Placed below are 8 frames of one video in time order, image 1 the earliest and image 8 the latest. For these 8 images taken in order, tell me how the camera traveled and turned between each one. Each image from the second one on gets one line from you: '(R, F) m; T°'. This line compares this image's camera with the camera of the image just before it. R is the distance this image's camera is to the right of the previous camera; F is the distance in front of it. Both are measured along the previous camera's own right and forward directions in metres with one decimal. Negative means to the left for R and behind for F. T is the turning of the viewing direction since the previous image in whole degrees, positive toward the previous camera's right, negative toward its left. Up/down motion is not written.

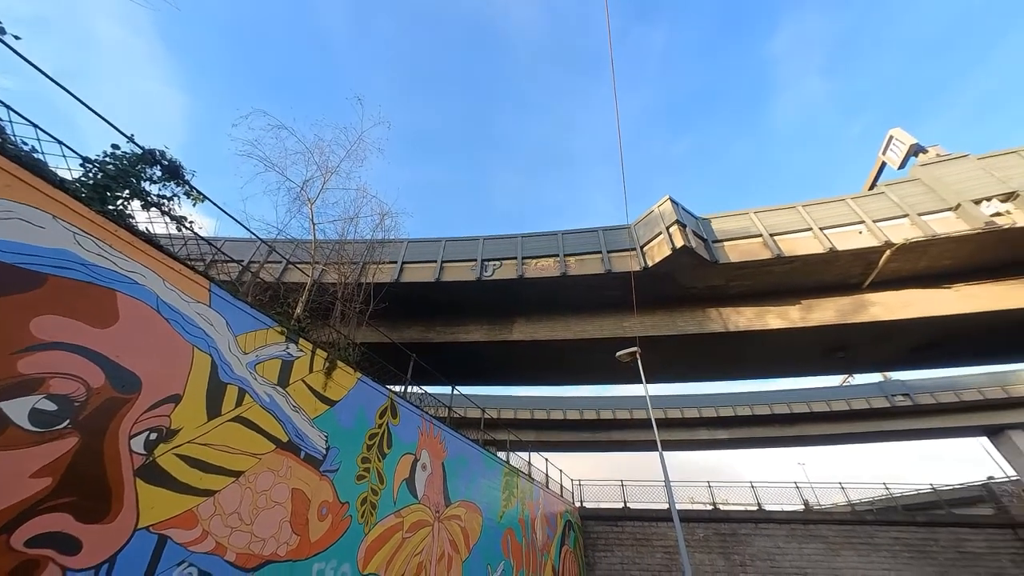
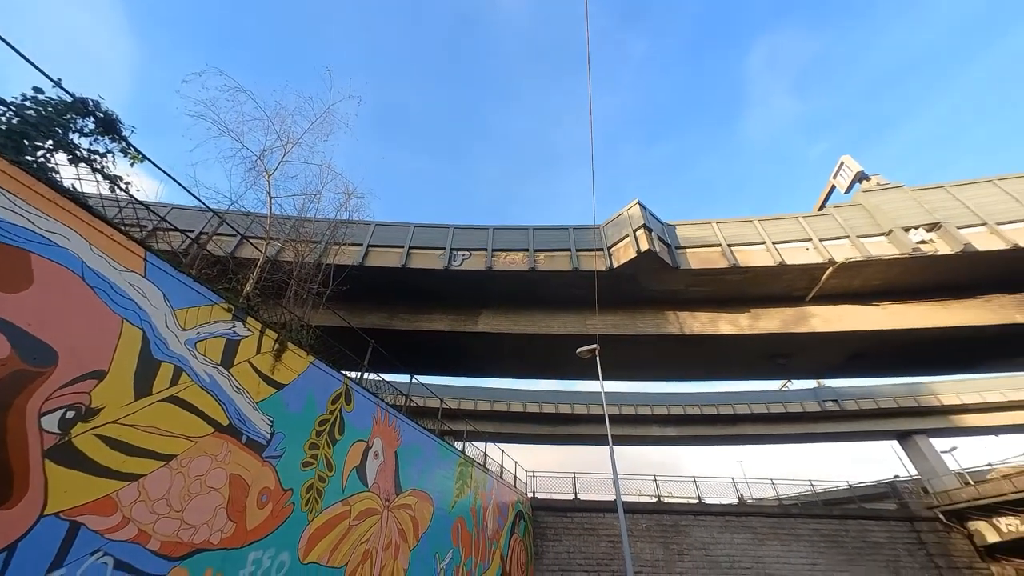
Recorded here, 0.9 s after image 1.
(+0.3, +0.1) m; +5°
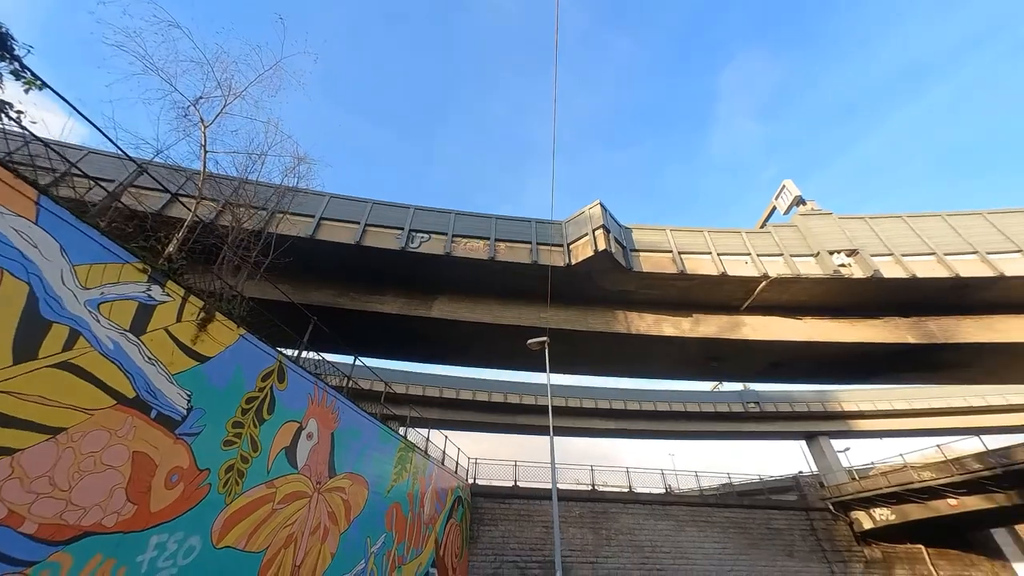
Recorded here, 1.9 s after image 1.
(+0.7, +0.8) m; +7°
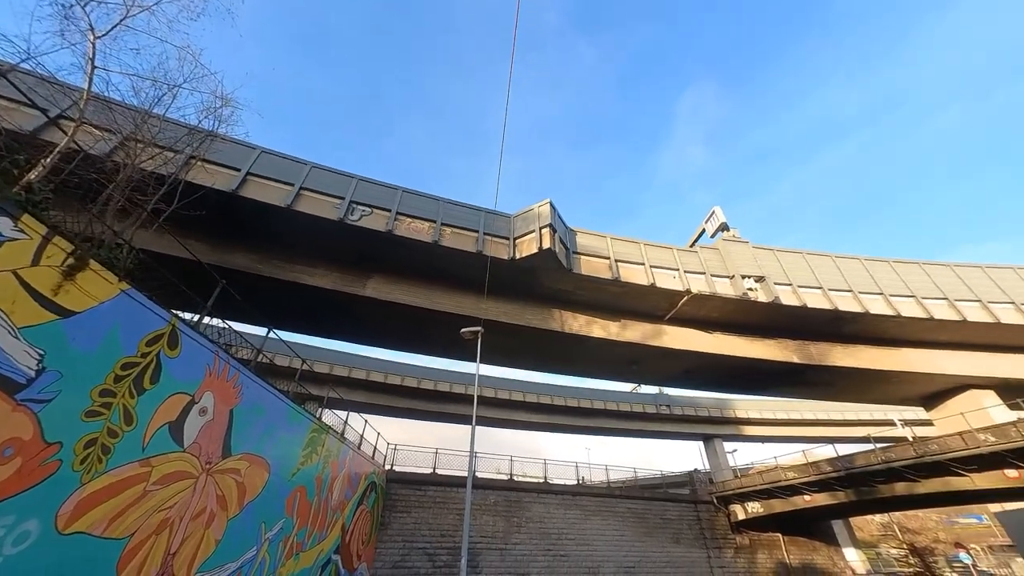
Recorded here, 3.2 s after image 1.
(+1.3, +2.3) m; +9°
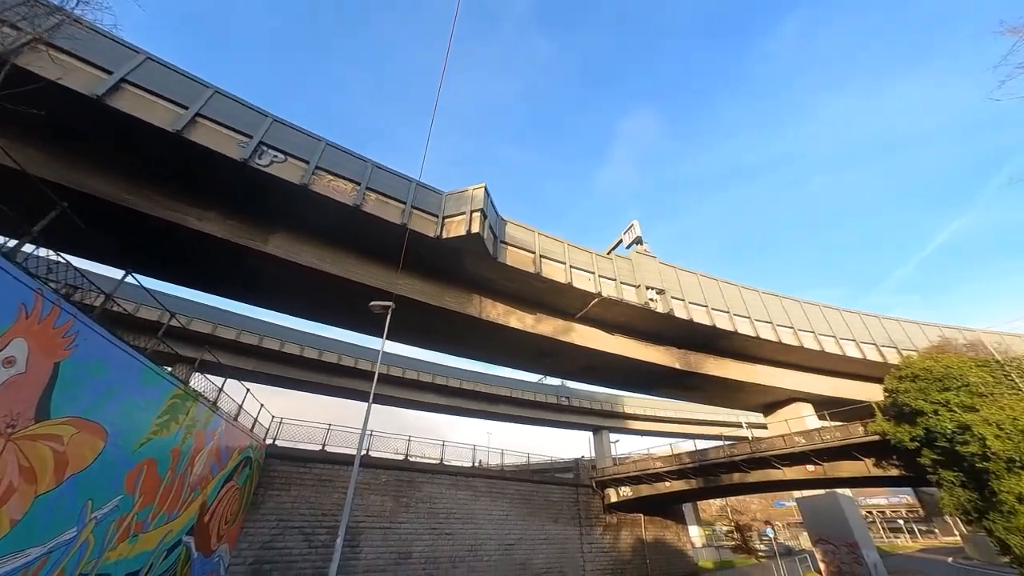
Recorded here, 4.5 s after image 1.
(+1.9, +4.7) m; +11°
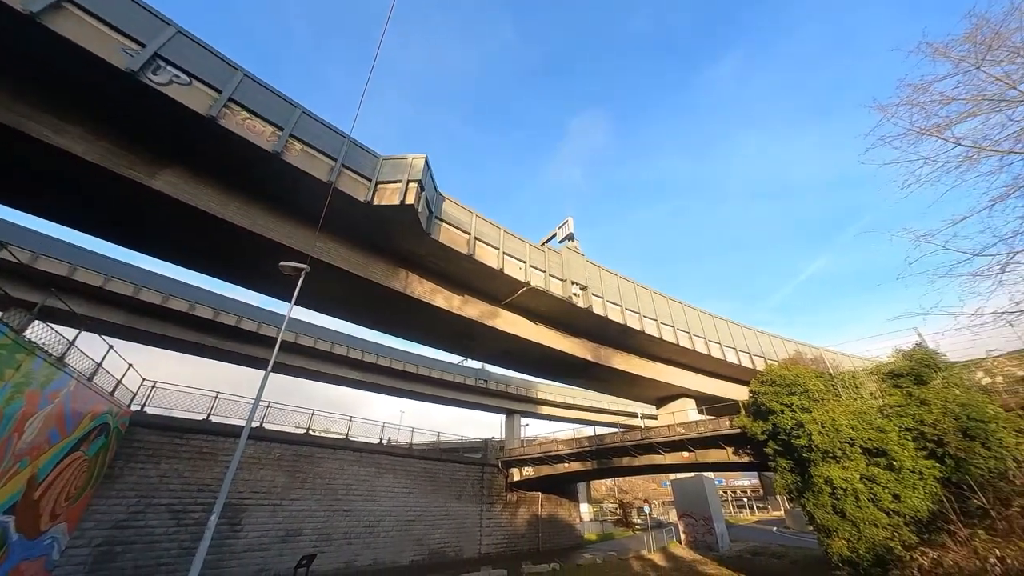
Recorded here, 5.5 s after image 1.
(+2.5, +2.4) m; +11°
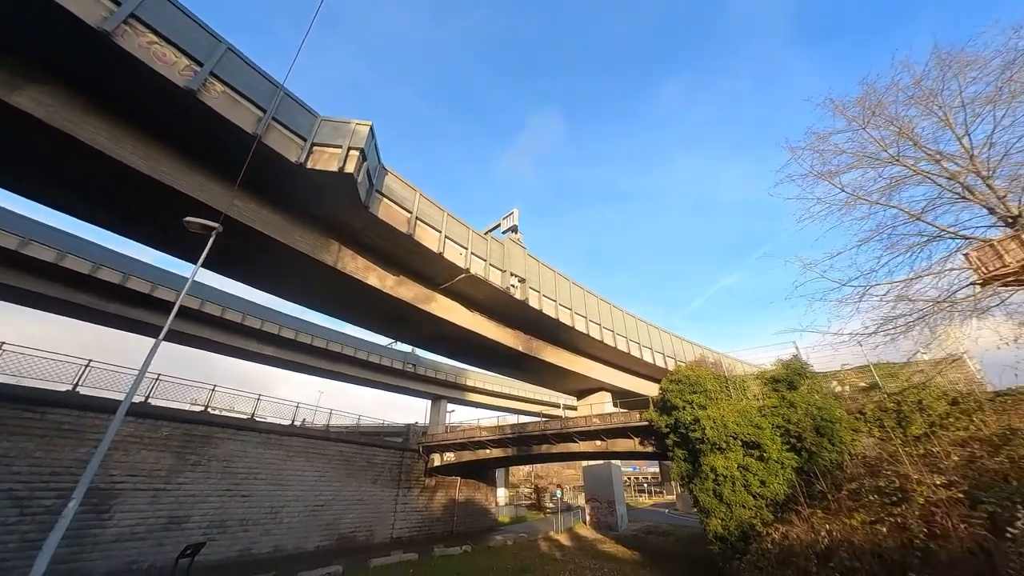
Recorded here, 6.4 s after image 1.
(-0.1, -1.9) m; +9°
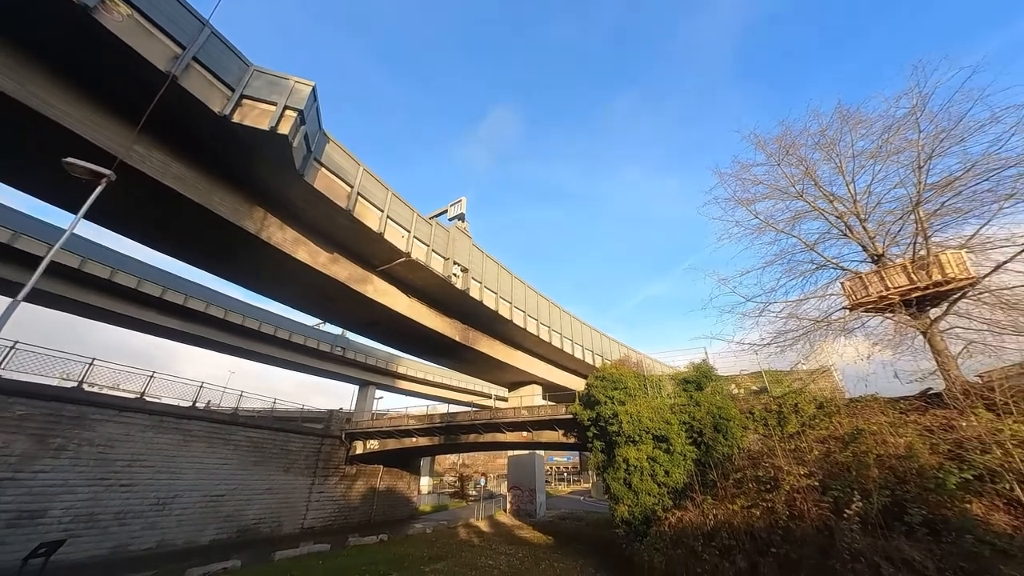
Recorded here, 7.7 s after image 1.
(0.0, -1.4) m; +8°
